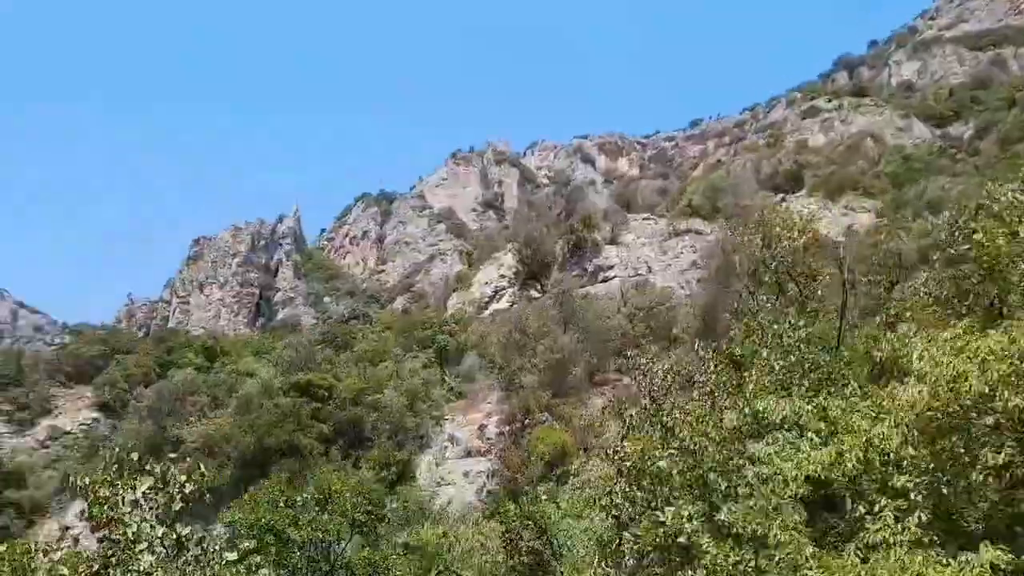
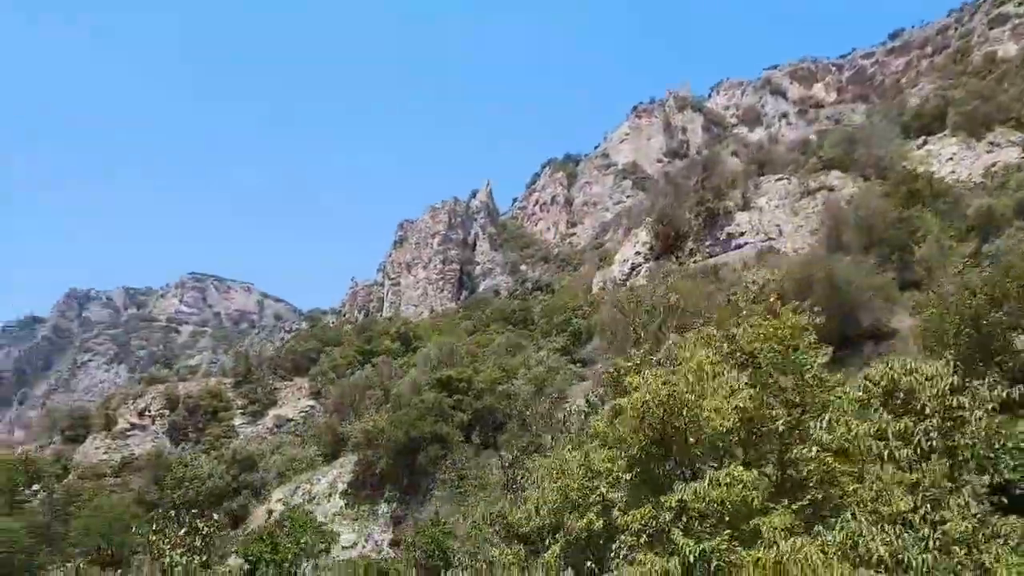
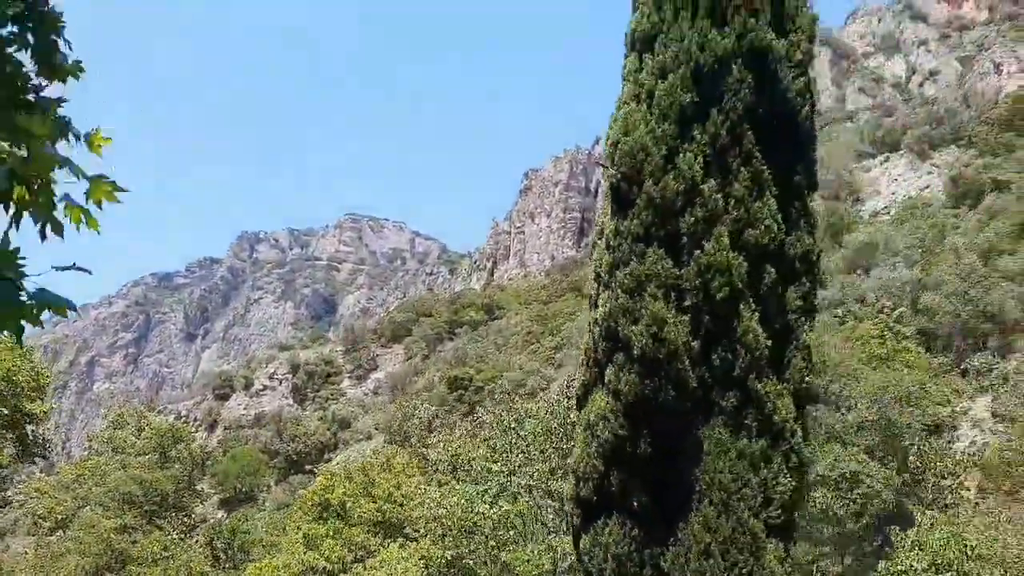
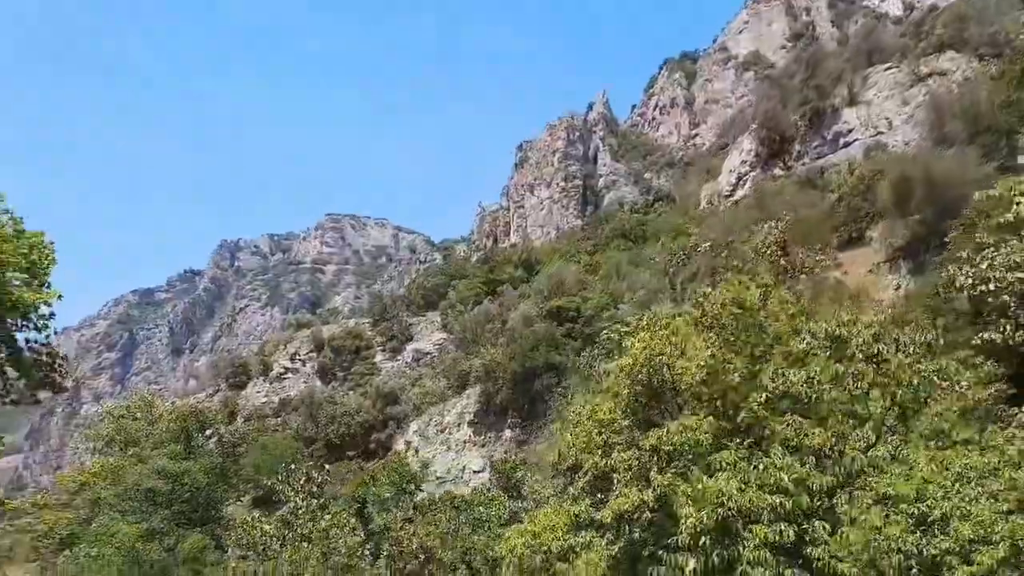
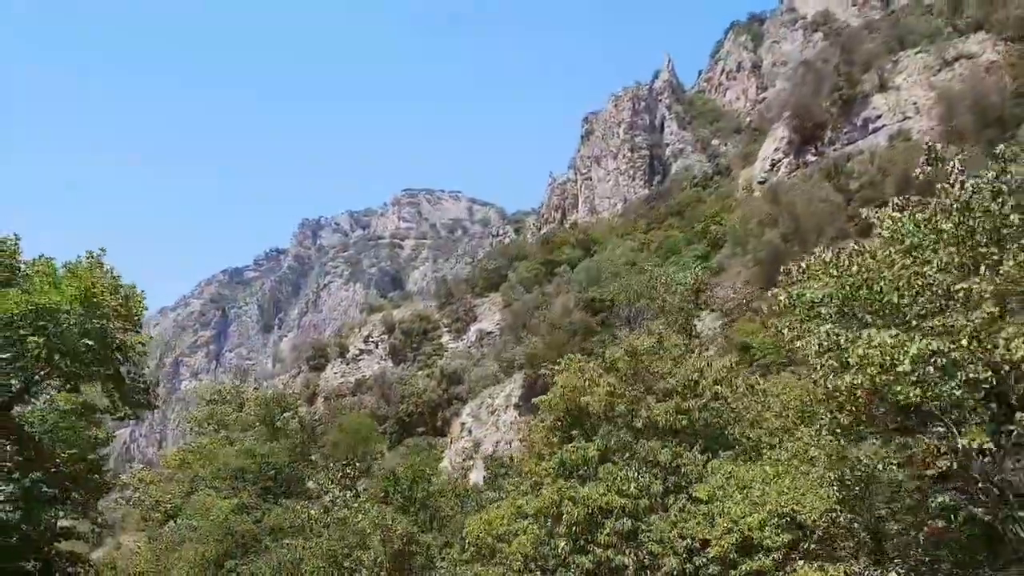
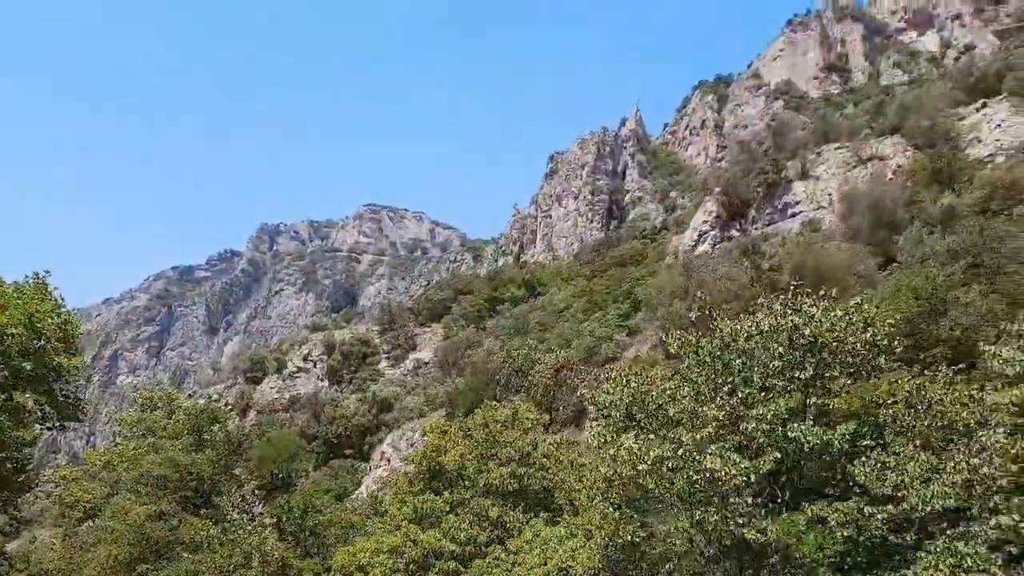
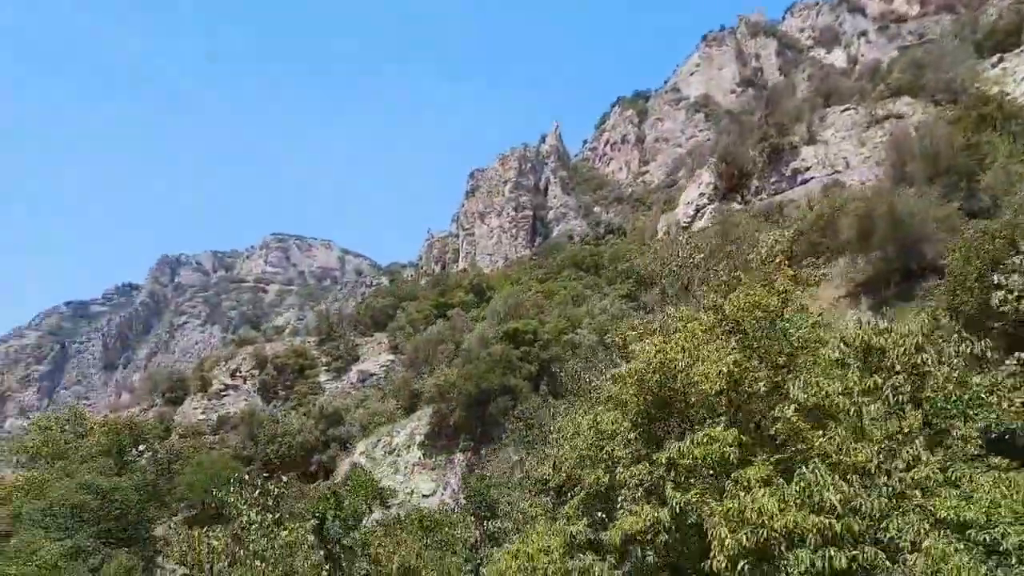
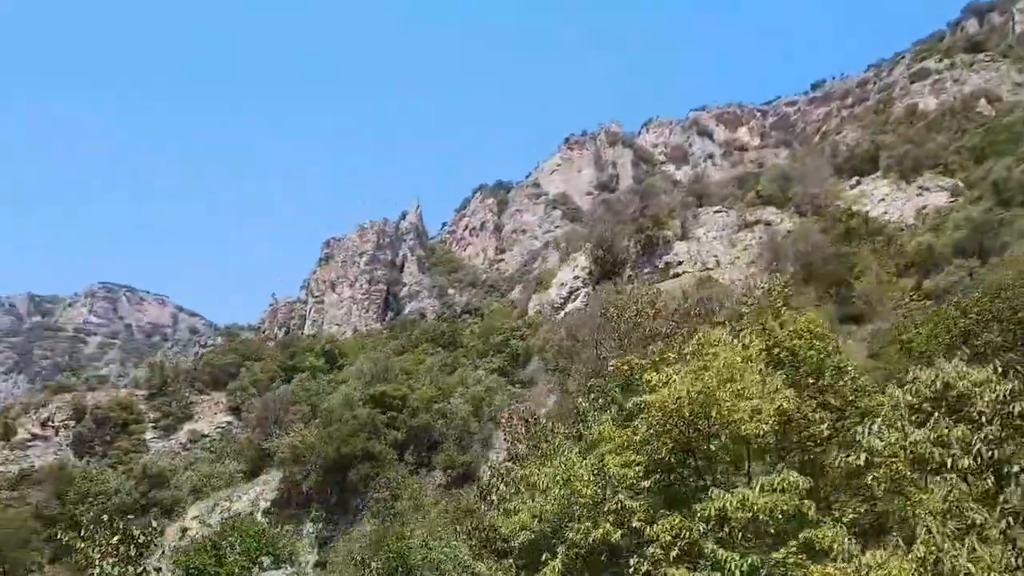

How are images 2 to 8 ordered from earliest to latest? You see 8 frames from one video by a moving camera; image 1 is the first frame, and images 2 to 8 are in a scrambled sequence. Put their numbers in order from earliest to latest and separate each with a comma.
8, 2, 7, 4, 5, 6, 3
